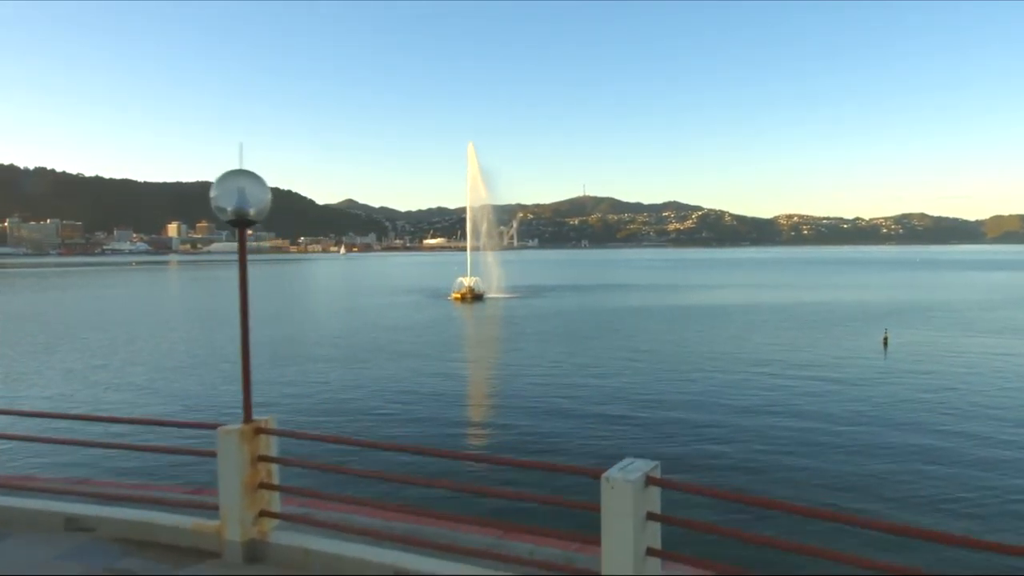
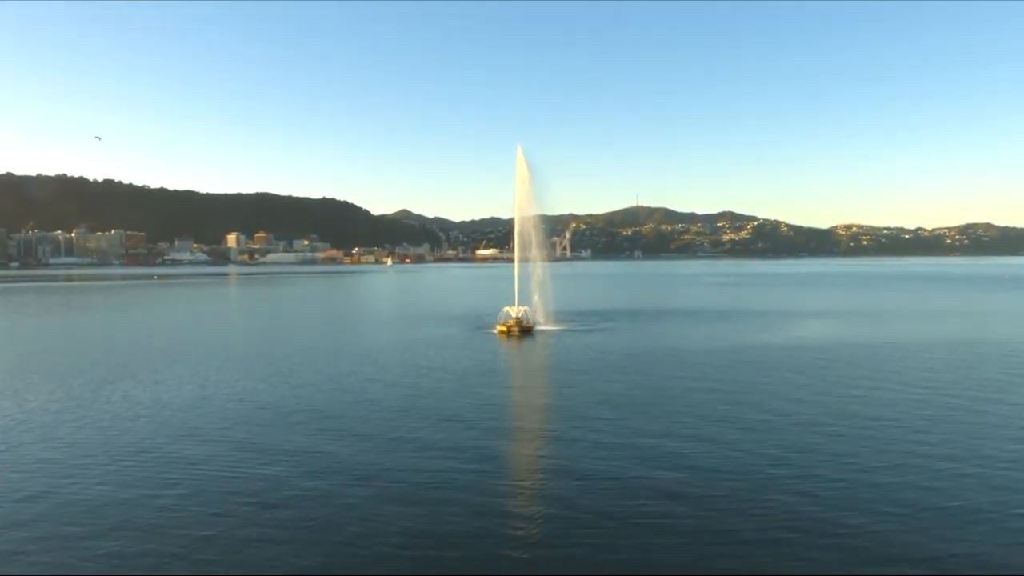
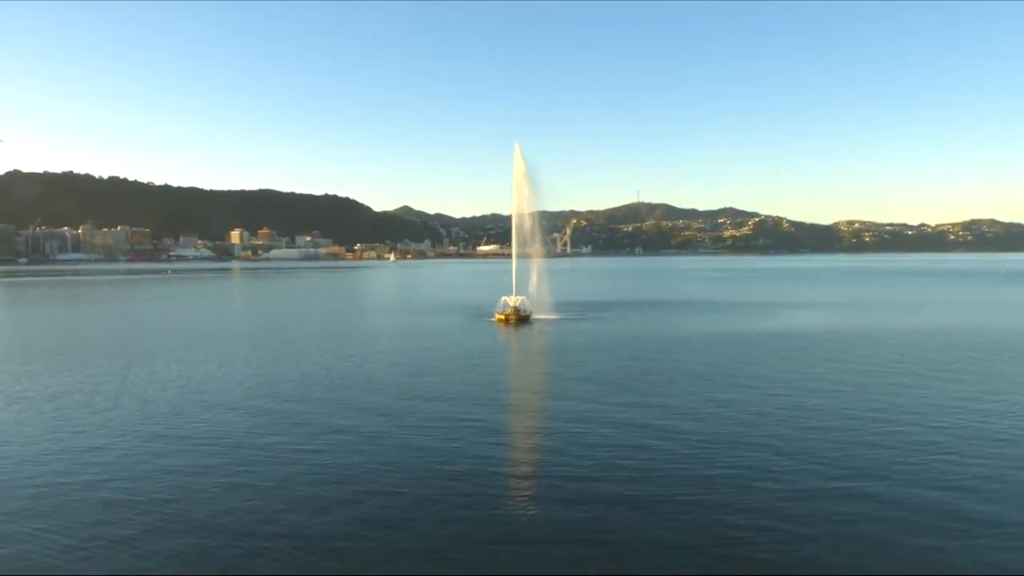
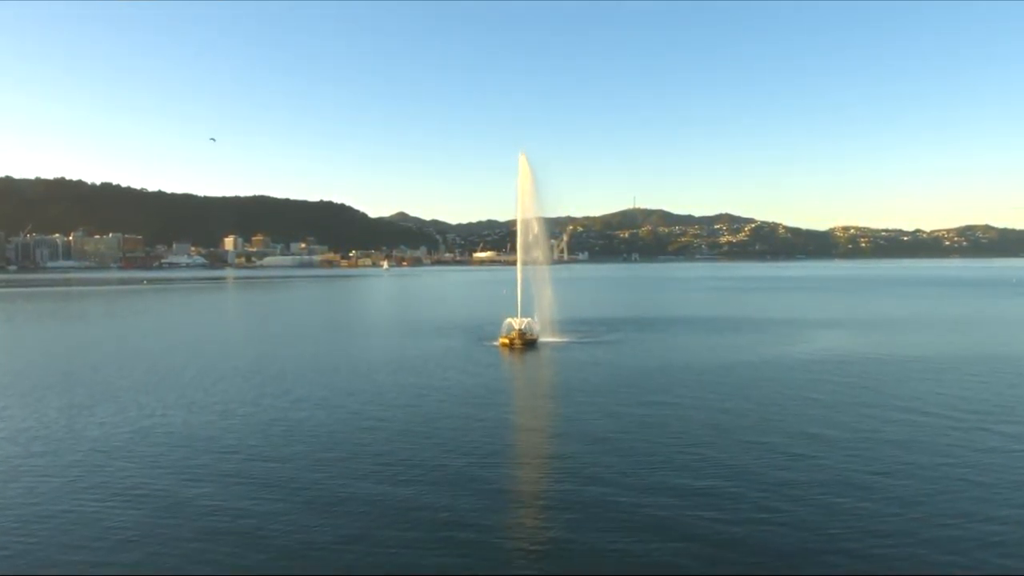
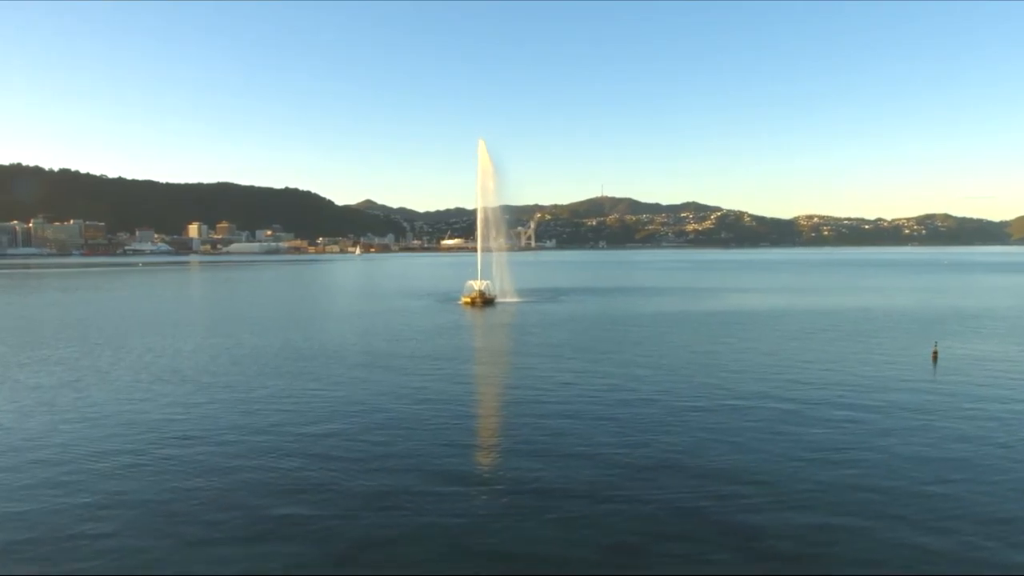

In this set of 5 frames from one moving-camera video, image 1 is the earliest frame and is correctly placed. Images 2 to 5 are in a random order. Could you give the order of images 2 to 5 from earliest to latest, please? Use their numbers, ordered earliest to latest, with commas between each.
5, 3, 2, 4
